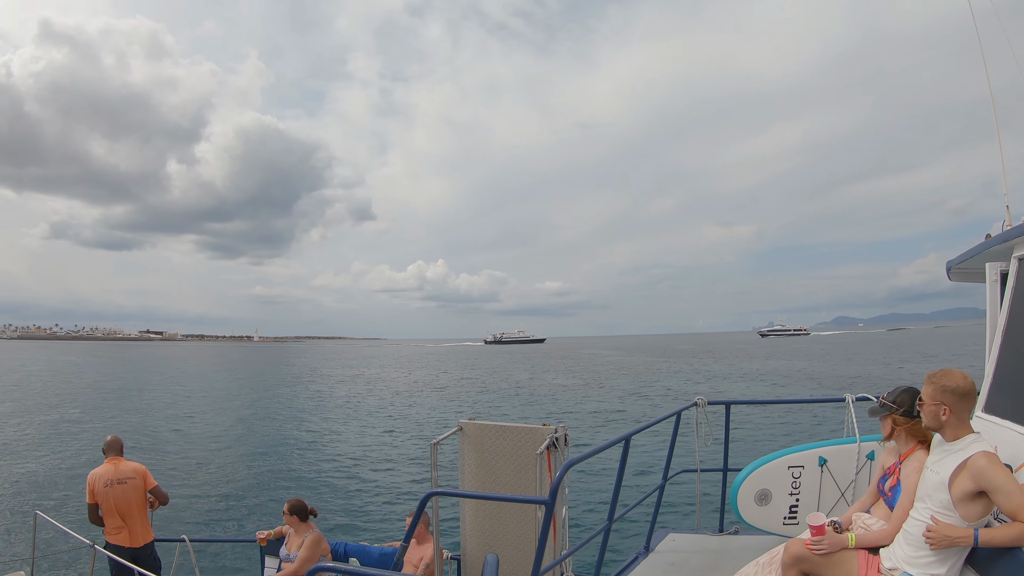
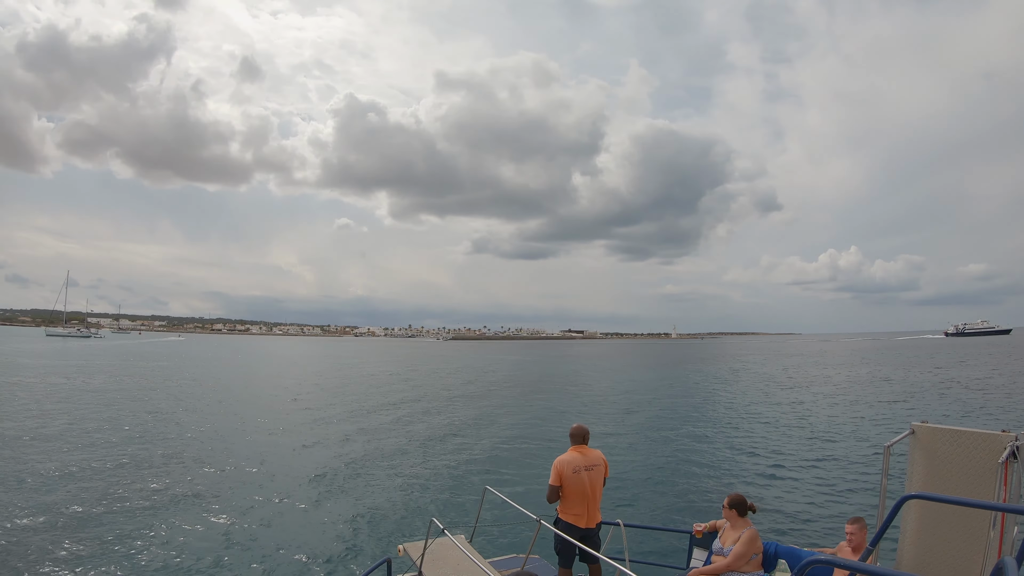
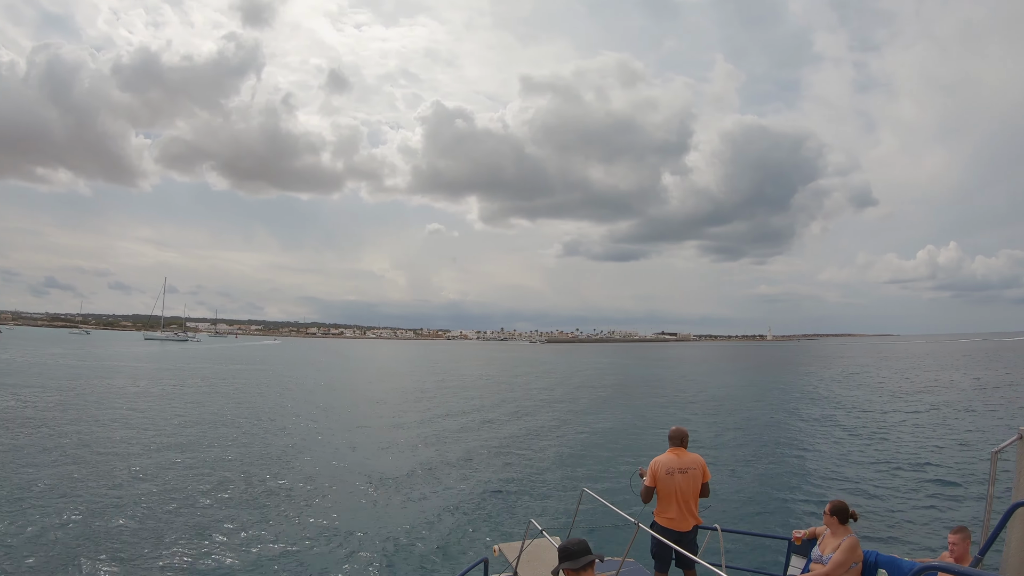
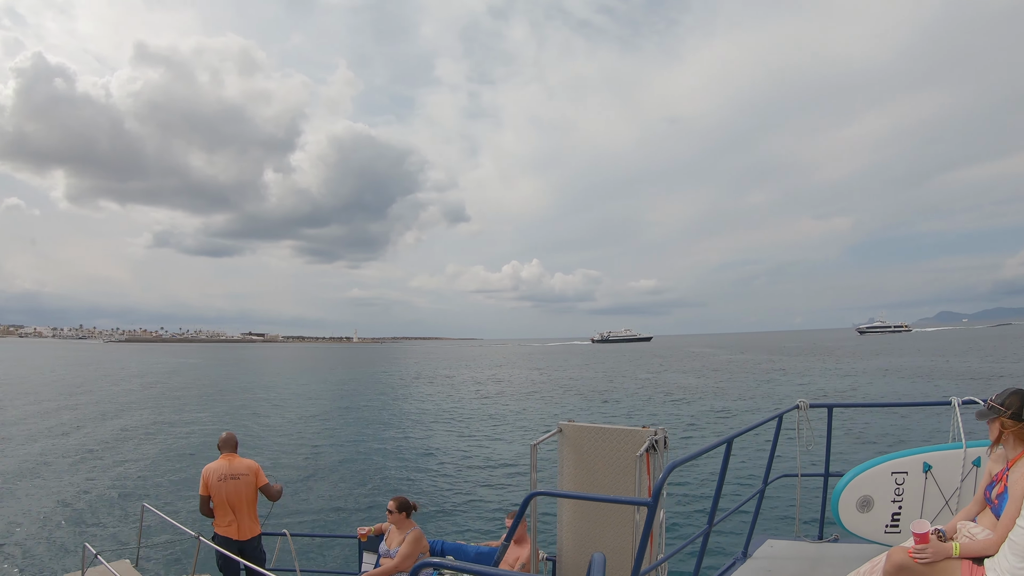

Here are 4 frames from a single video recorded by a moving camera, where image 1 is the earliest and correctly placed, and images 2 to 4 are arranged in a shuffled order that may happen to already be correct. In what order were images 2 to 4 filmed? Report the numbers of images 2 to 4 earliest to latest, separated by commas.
4, 2, 3
